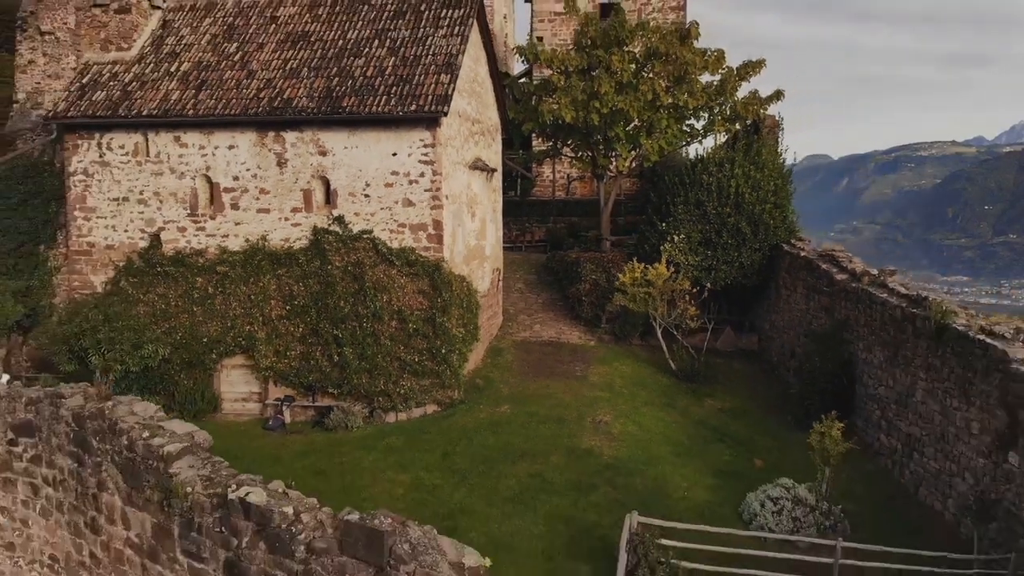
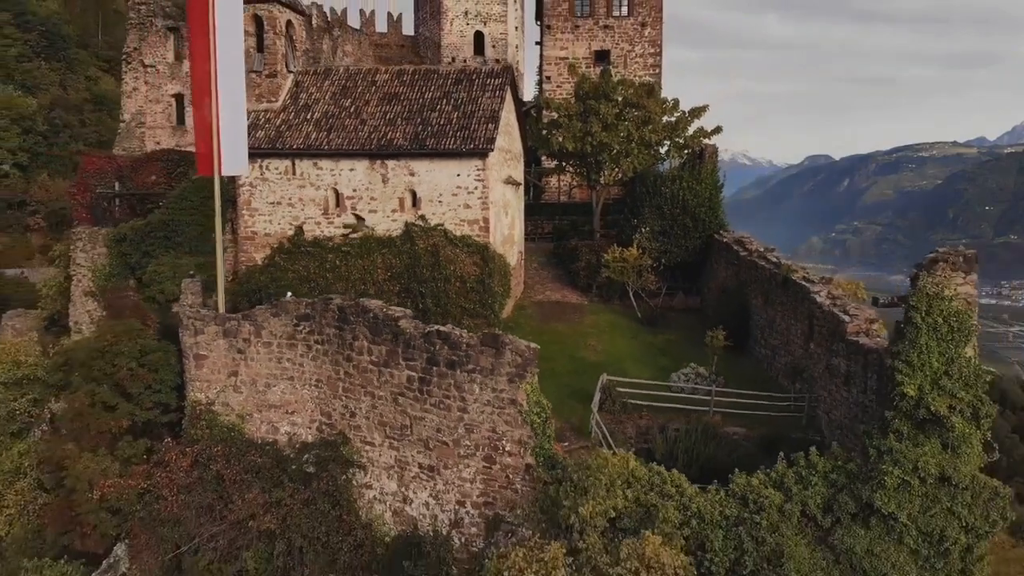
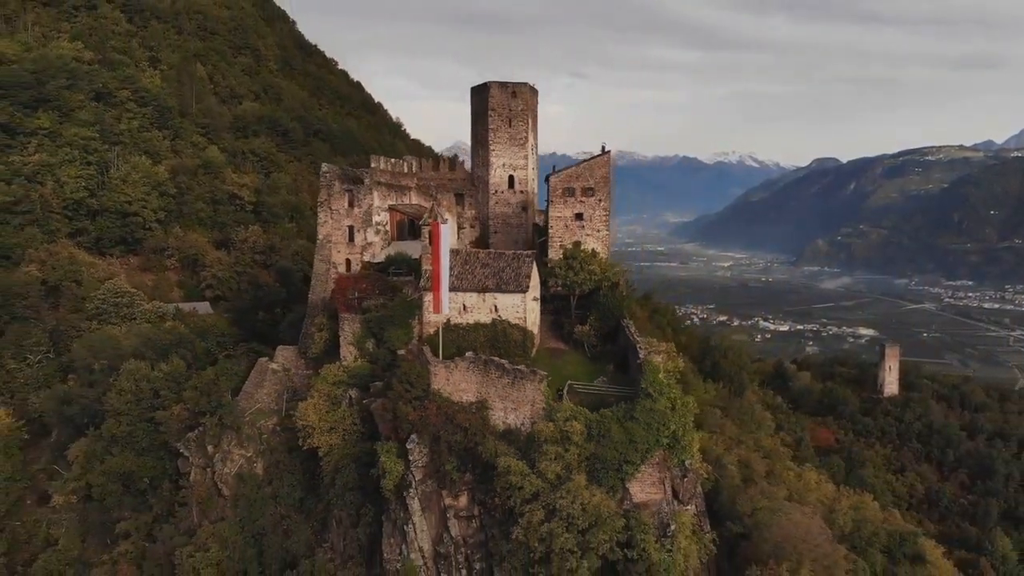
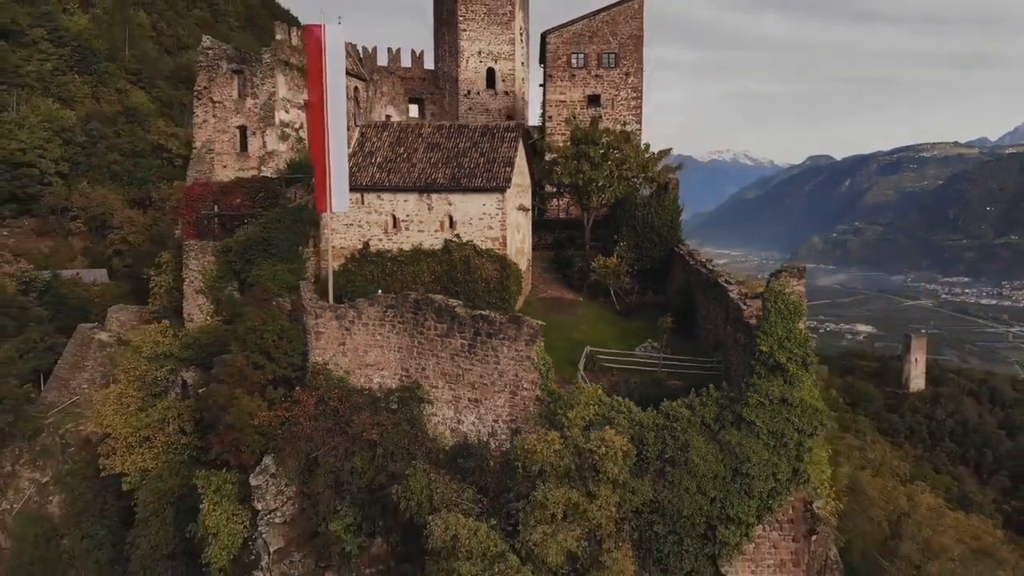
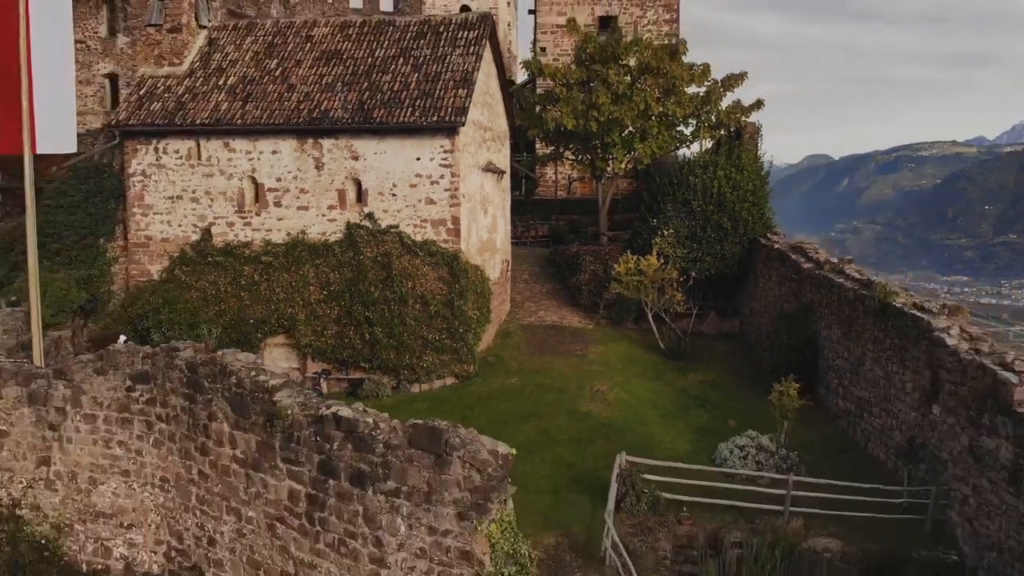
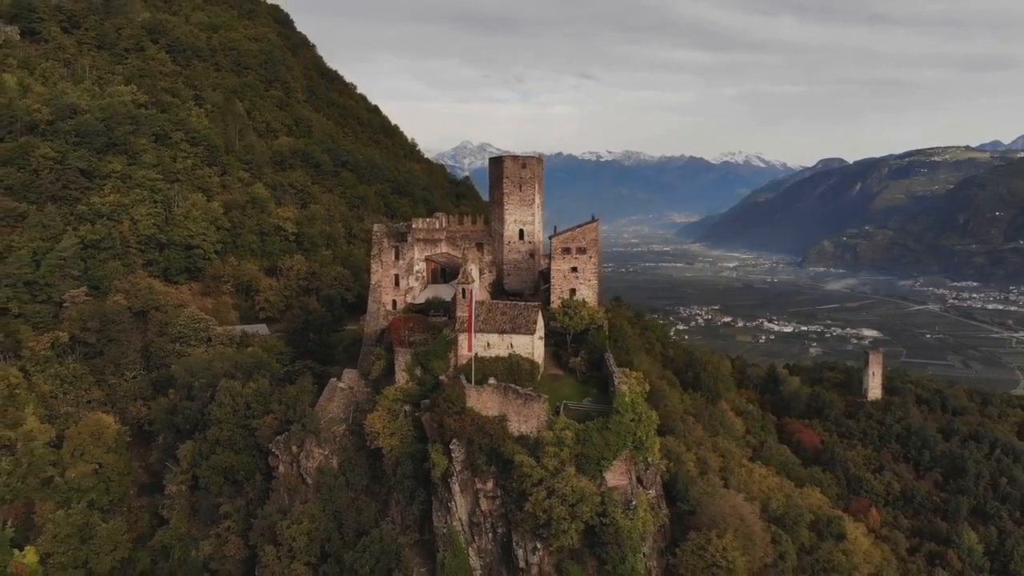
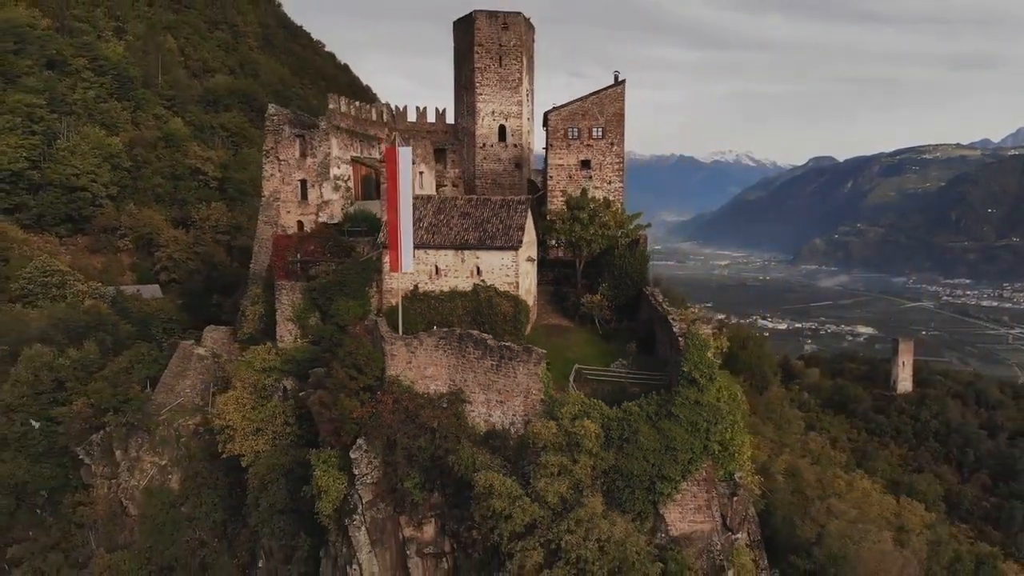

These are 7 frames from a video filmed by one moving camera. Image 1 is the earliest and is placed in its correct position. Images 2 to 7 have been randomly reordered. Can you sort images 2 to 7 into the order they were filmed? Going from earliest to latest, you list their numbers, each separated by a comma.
5, 2, 4, 7, 3, 6
